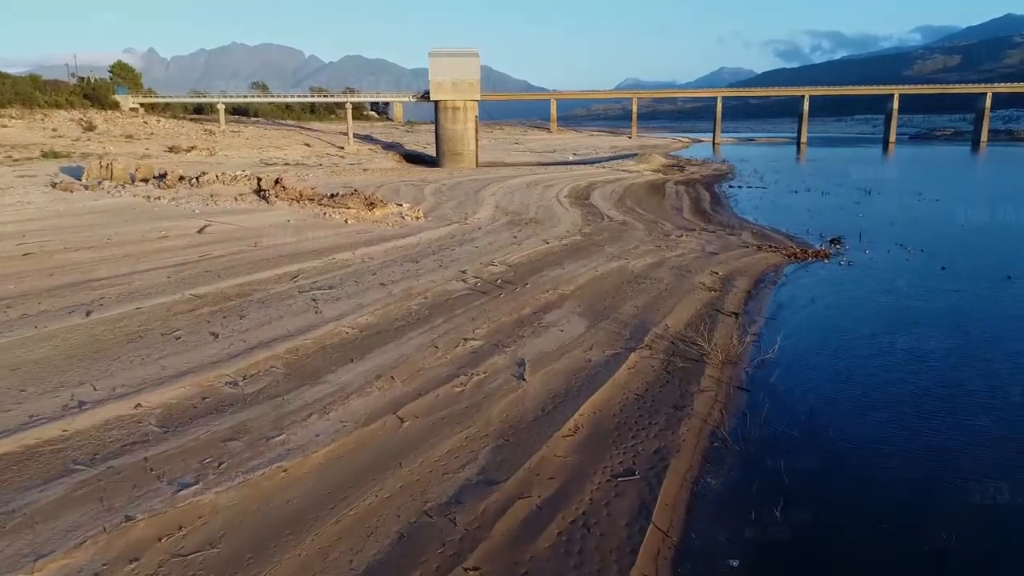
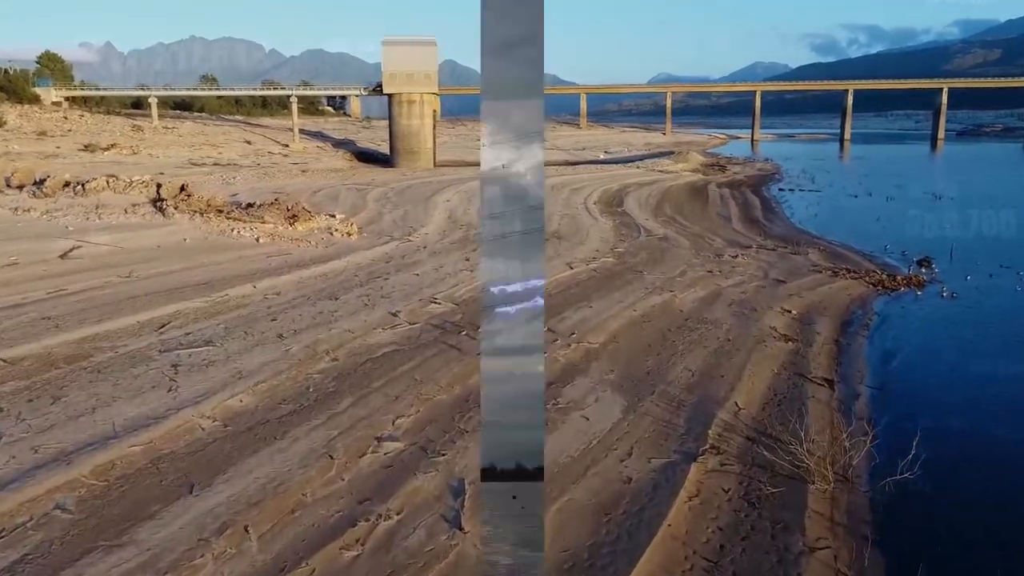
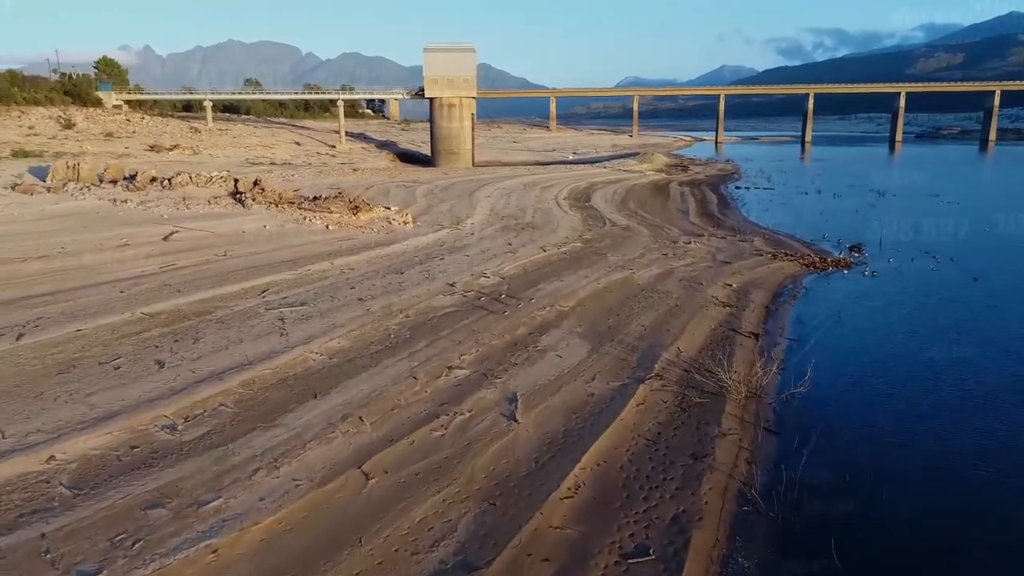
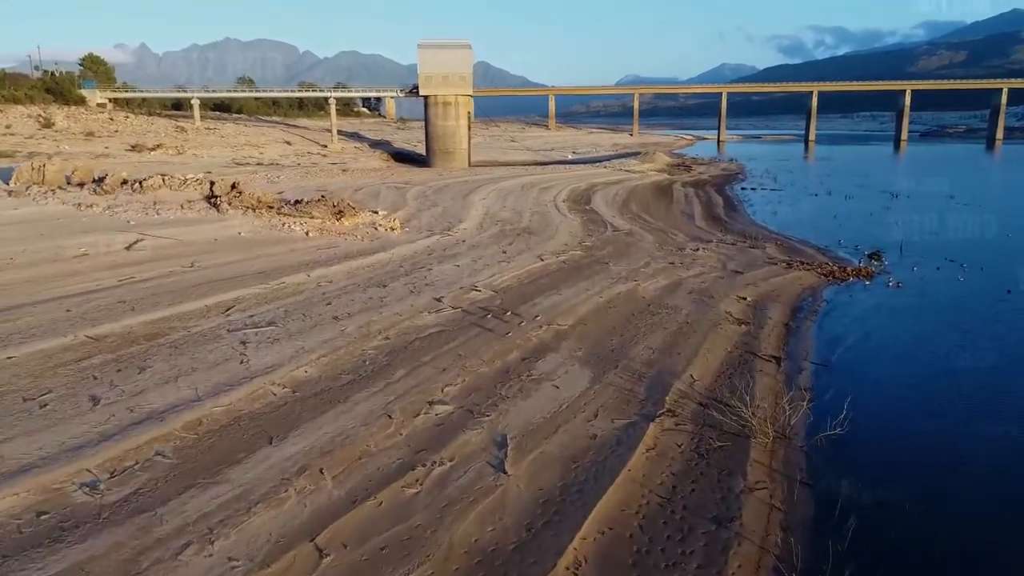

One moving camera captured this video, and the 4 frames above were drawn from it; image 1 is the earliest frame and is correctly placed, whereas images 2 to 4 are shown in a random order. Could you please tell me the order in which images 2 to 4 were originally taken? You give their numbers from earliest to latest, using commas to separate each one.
3, 4, 2
